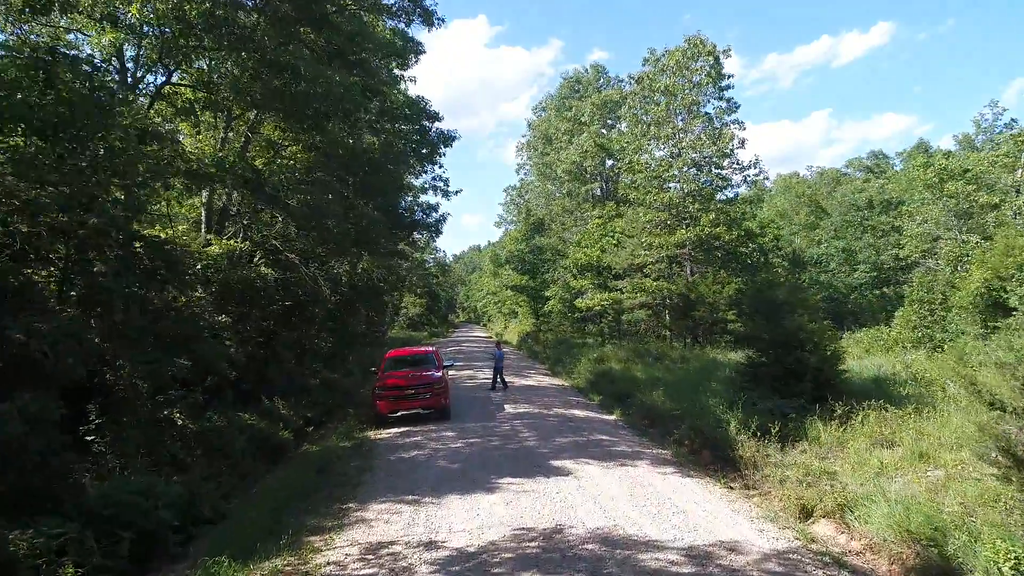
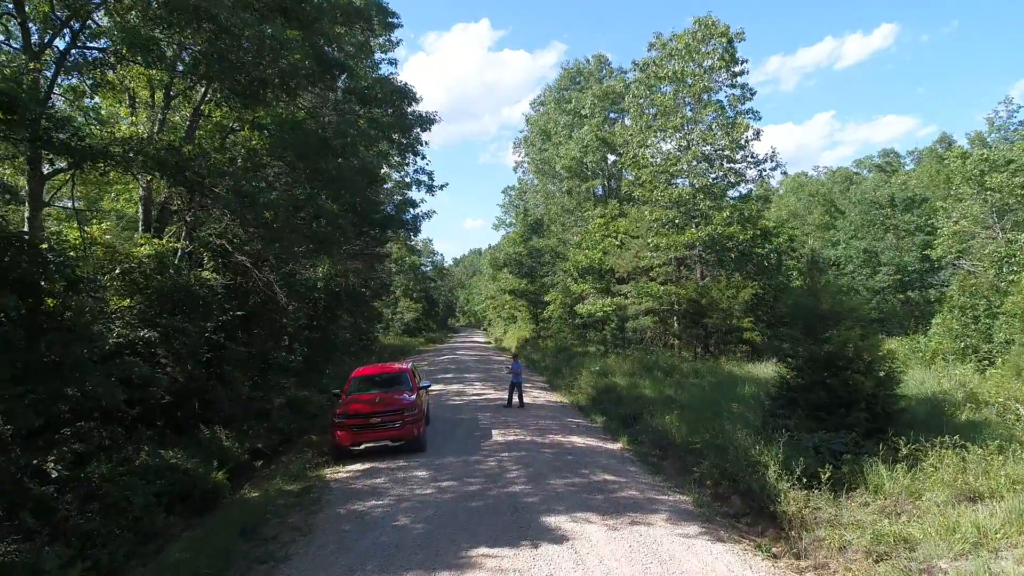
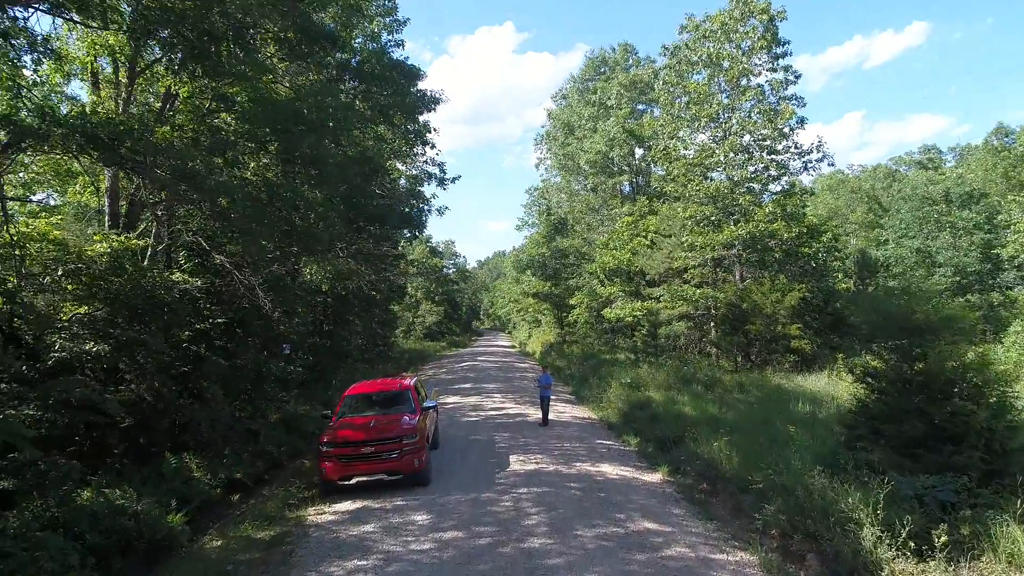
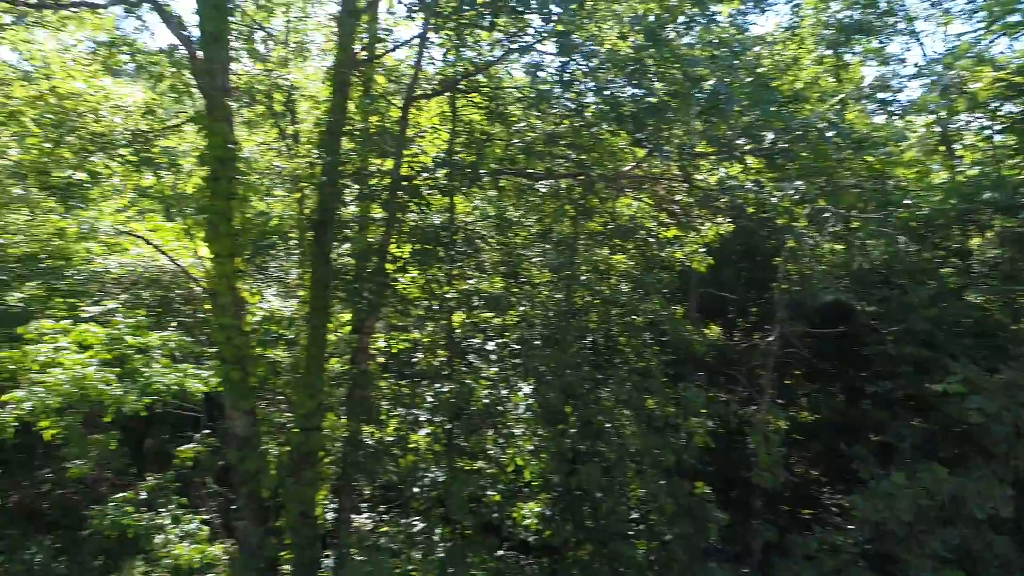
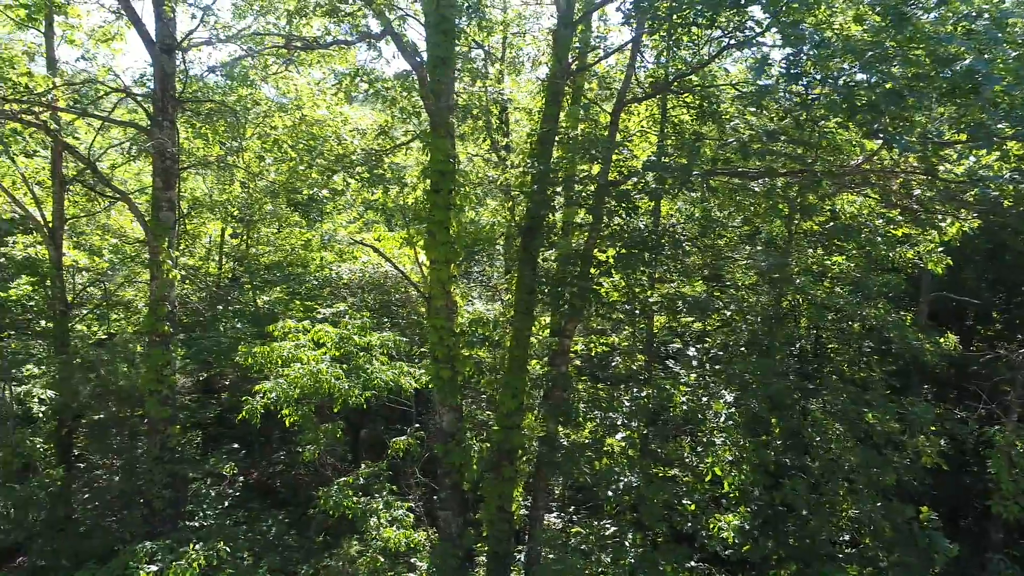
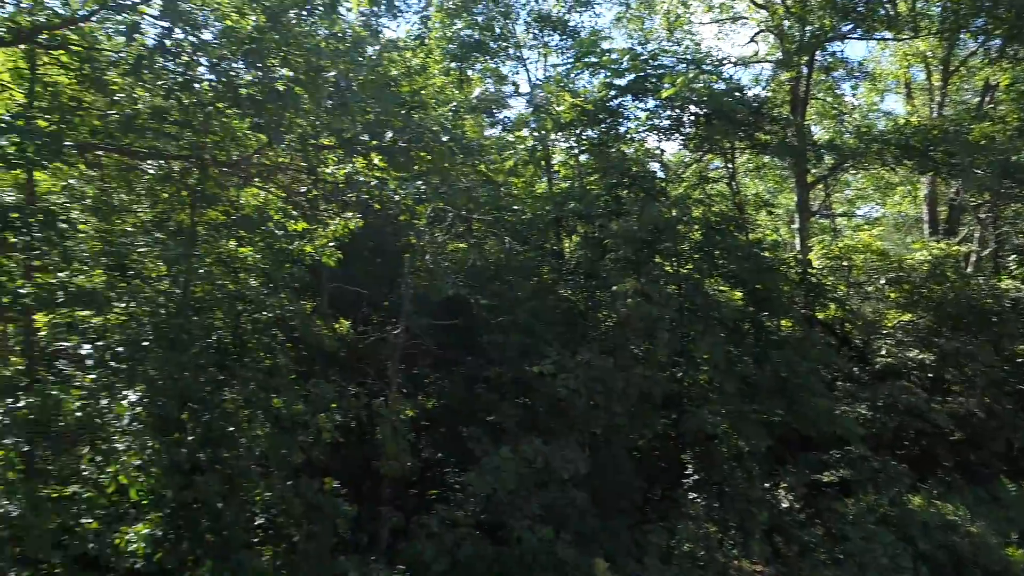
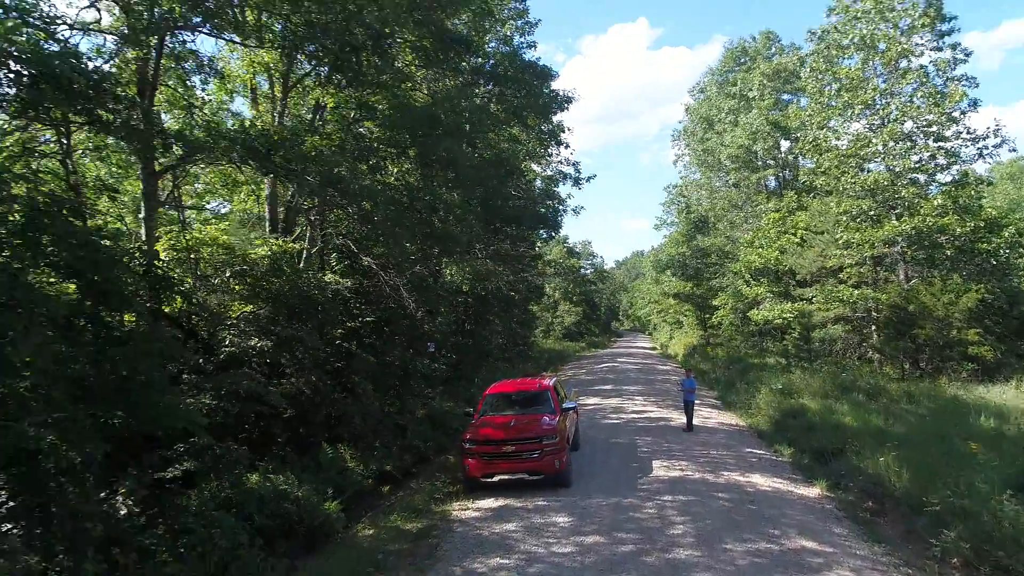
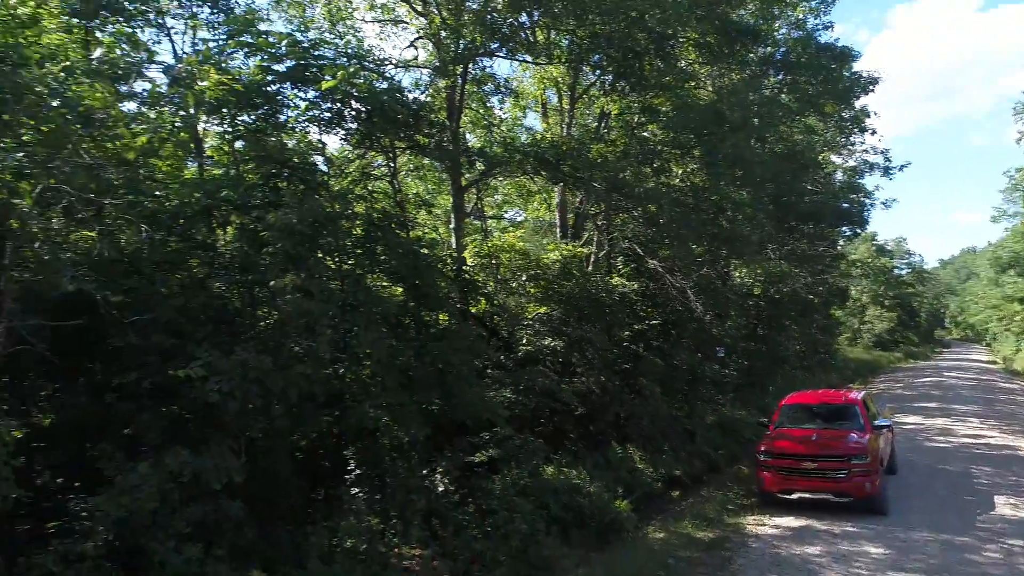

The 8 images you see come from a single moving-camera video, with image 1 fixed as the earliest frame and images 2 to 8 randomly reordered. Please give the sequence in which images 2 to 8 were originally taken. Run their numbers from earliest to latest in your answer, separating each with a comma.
2, 3, 7, 8, 6, 4, 5
